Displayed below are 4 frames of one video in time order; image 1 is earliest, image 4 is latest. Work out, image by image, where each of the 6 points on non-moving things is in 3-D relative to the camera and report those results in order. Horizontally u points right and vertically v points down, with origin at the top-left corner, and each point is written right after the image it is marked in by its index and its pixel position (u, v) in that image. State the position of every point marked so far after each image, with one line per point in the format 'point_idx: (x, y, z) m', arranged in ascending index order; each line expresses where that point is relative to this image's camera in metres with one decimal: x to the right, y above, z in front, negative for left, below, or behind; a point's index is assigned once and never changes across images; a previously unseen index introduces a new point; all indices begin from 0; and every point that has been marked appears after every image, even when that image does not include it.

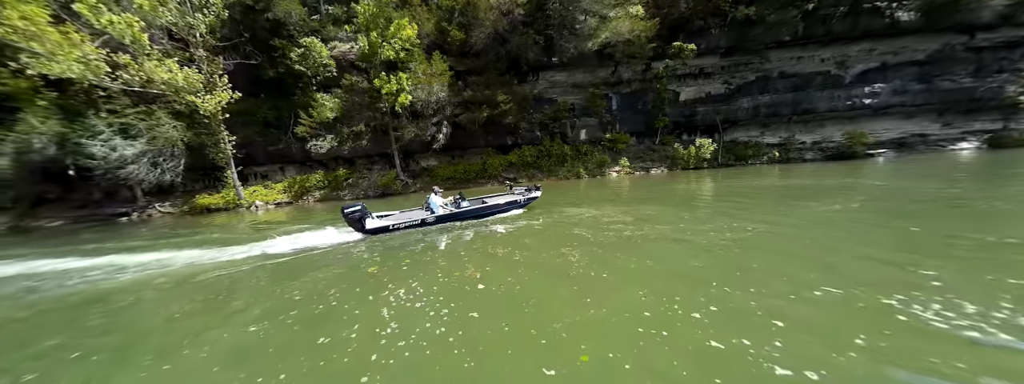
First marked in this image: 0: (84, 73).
0: (-17.7, +4.9, +12.5) m
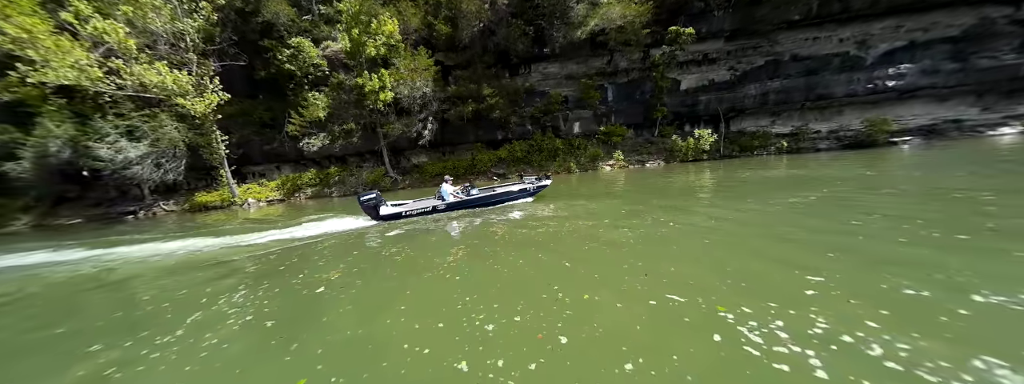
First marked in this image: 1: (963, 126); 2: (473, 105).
0: (-18.9, +5.0, +13.1) m
1: (+28.2, +4.1, +18.6) m
2: (-2.6, +5.7, +20.2) m
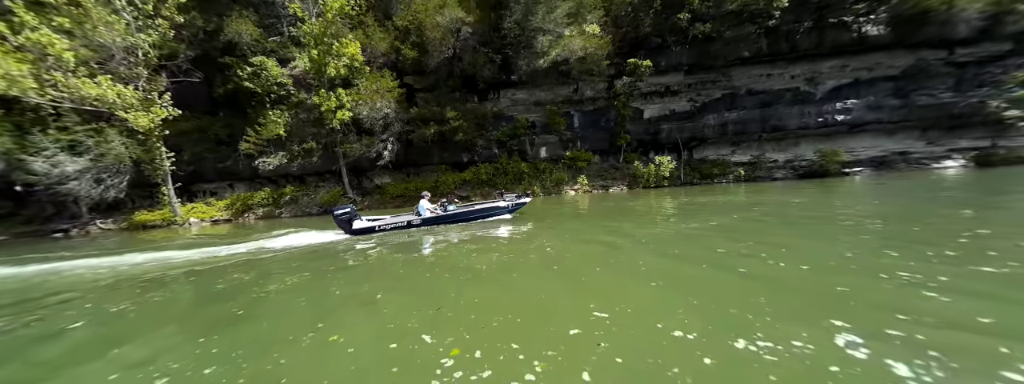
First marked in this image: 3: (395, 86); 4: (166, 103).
0: (-21.1, +4.3, +12.4) m
1: (+25.8, +2.2, +19.4) m
2: (-5.0, +4.2, +20.1) m
3: (-7.5, +6.8, +19.1) m
4: (-19.2, +5.0, +16.6) m
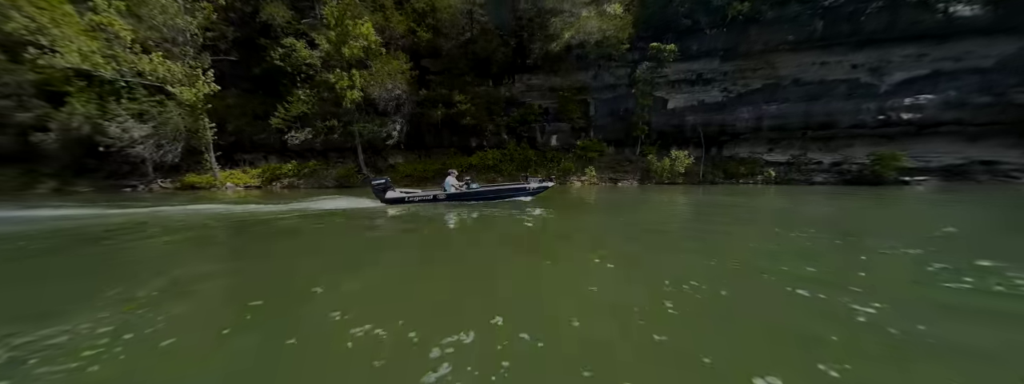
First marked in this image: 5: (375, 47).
0: (-21.2, +6.4, +14.7) m
1: (+25.9, +1.3, +16.0) m
2: (-4.4, +5.4, +20.3) m
3: (-6.8, +8.1, +19.6) m
4: (-18.9, +7.1, +18.6) m
5: (-8.6, +9.1, +18.7) m
